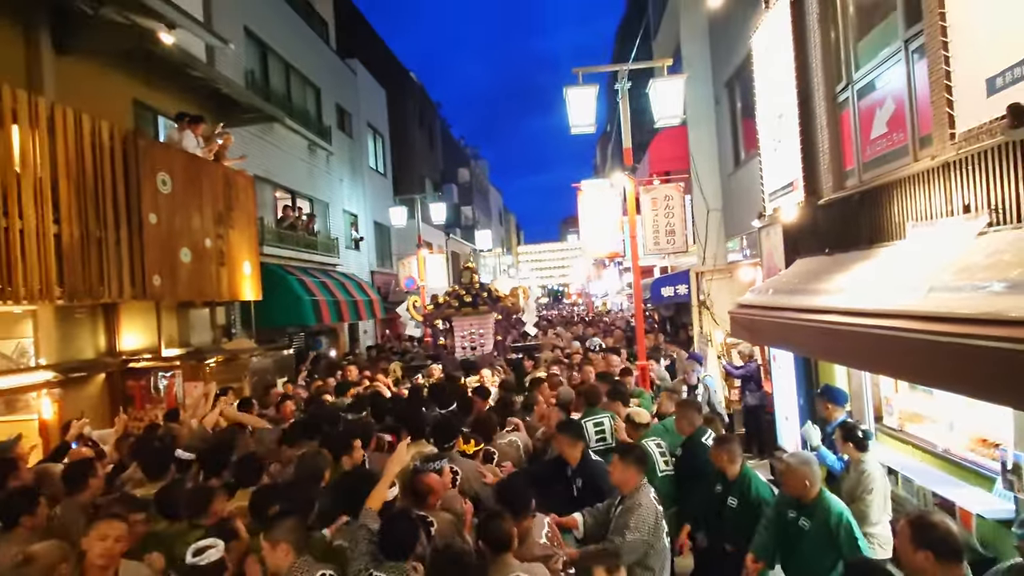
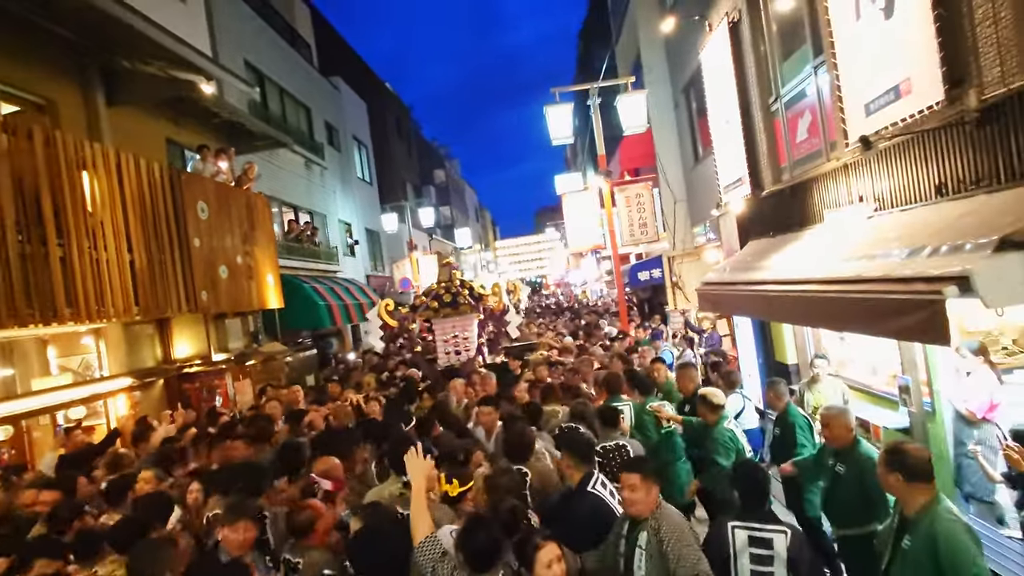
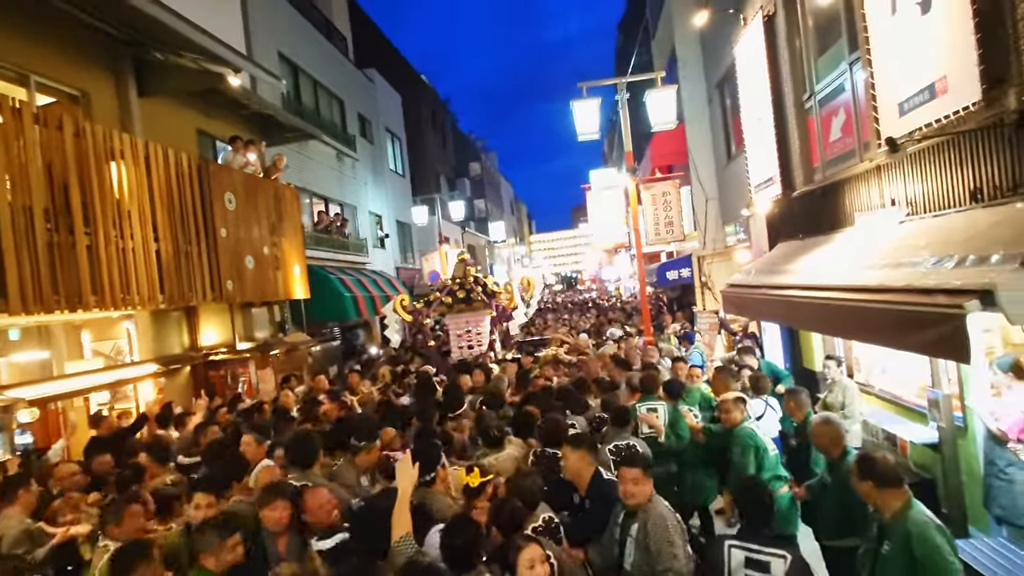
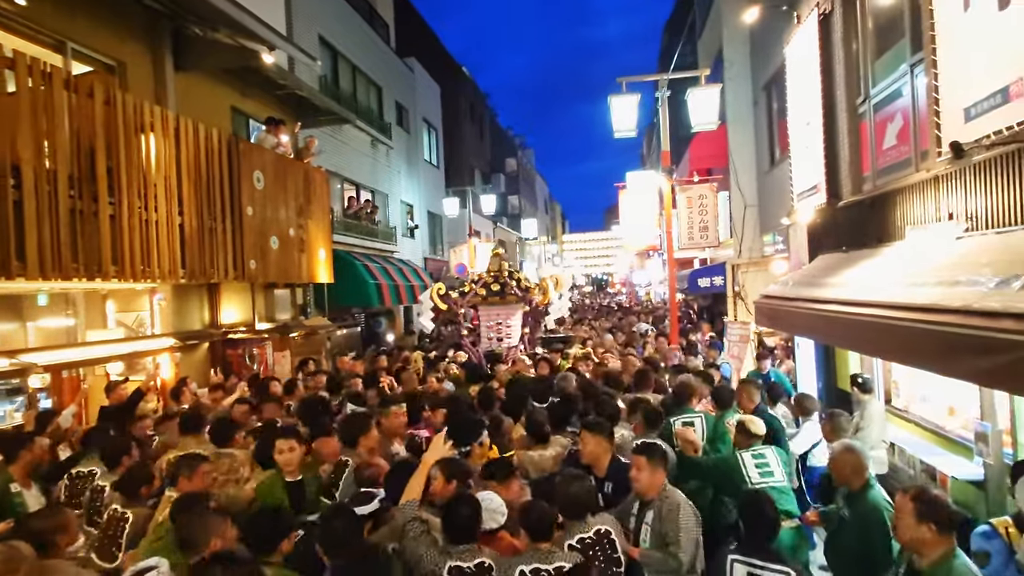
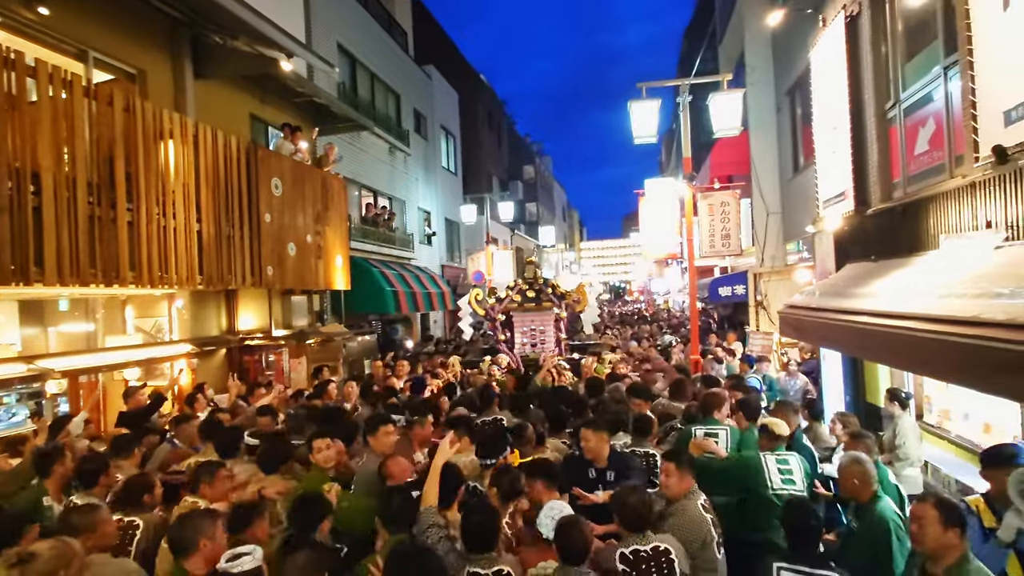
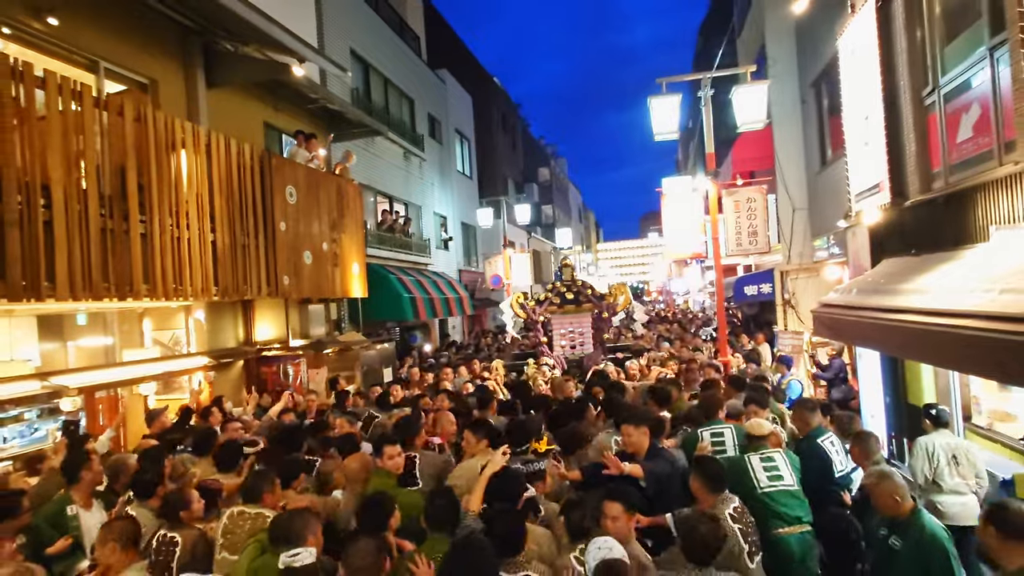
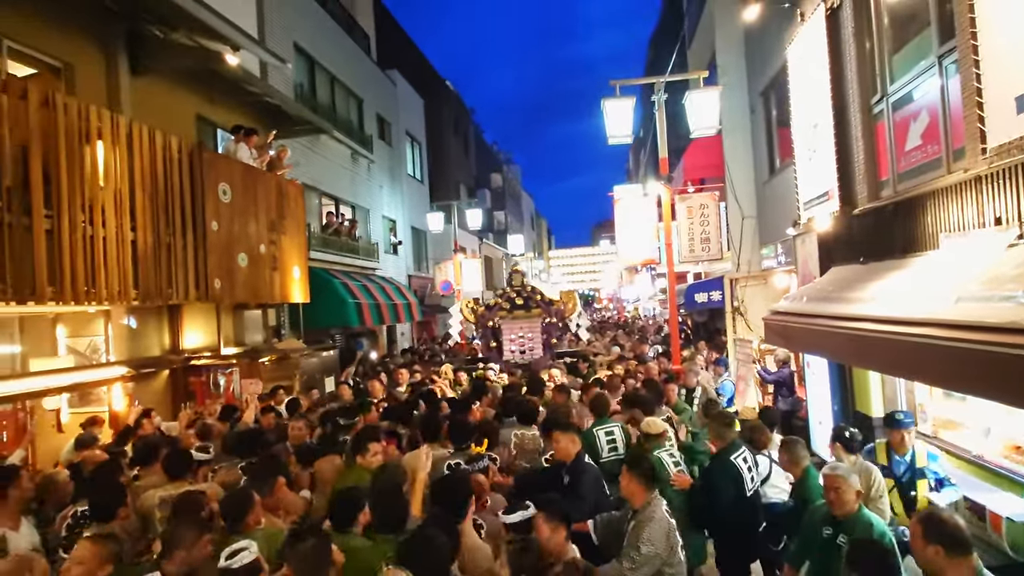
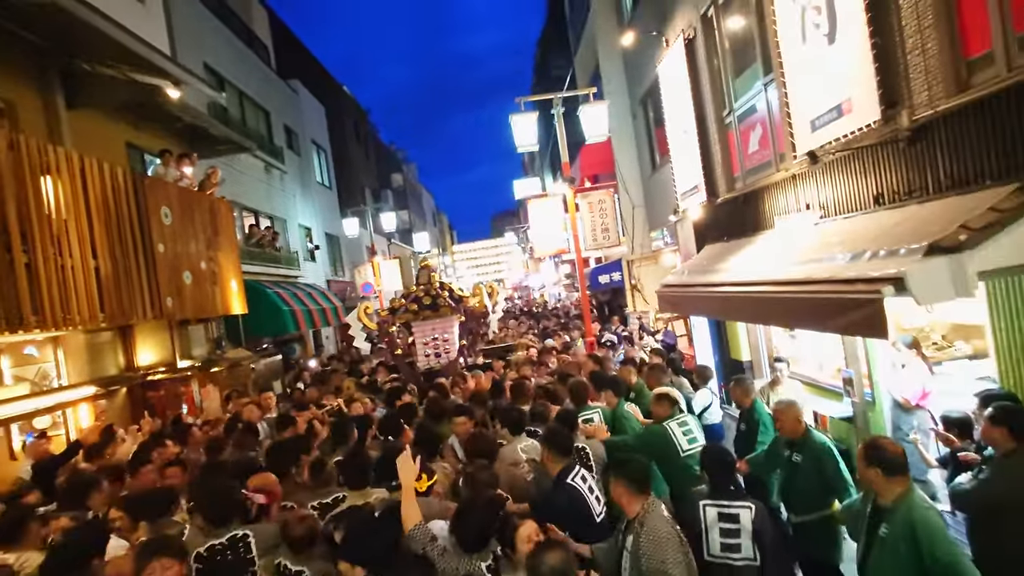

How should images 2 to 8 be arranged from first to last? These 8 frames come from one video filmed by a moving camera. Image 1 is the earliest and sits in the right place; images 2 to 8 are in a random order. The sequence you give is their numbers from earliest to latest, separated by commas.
7, 6, 5, 4, 3, 2, 8
